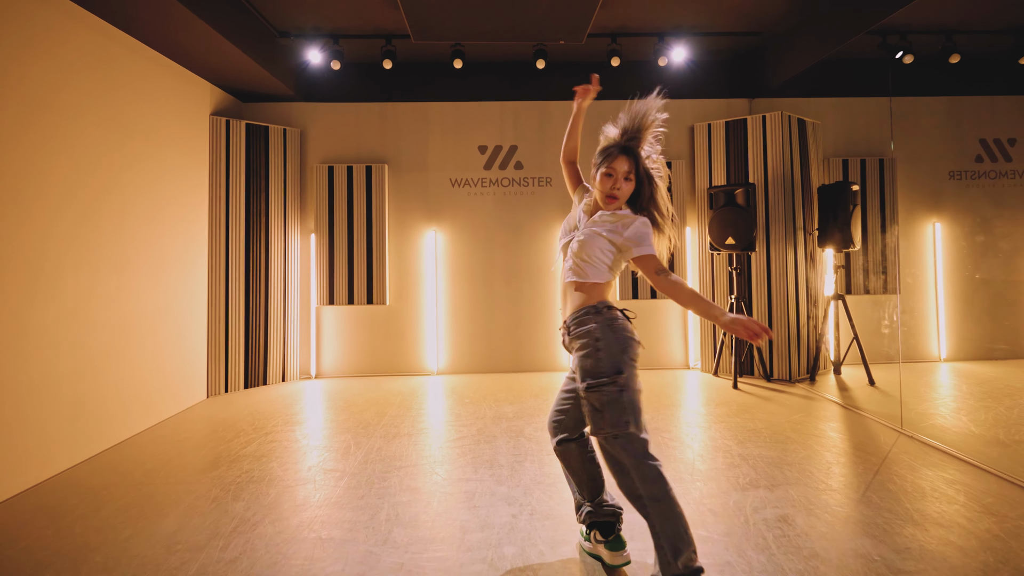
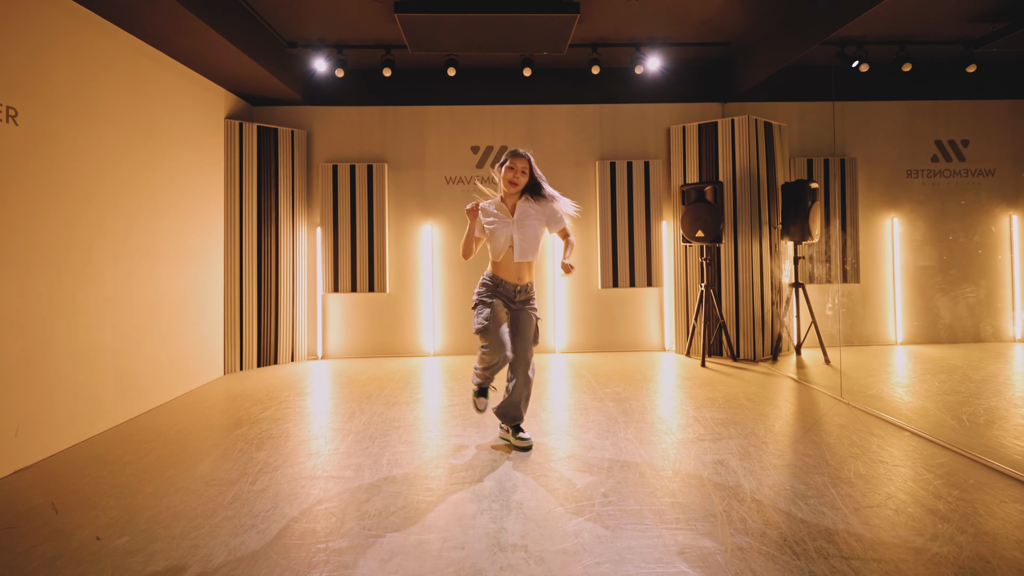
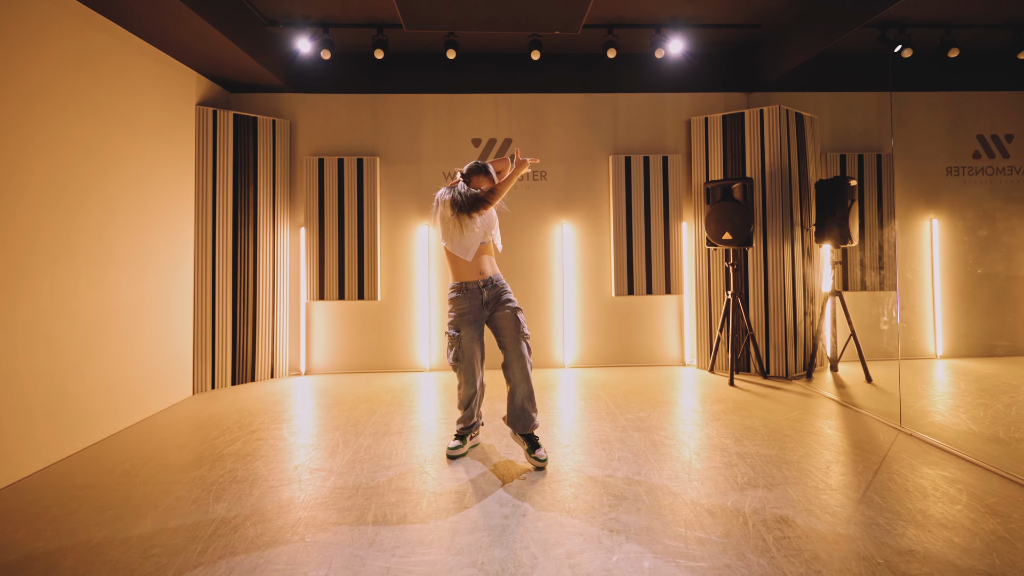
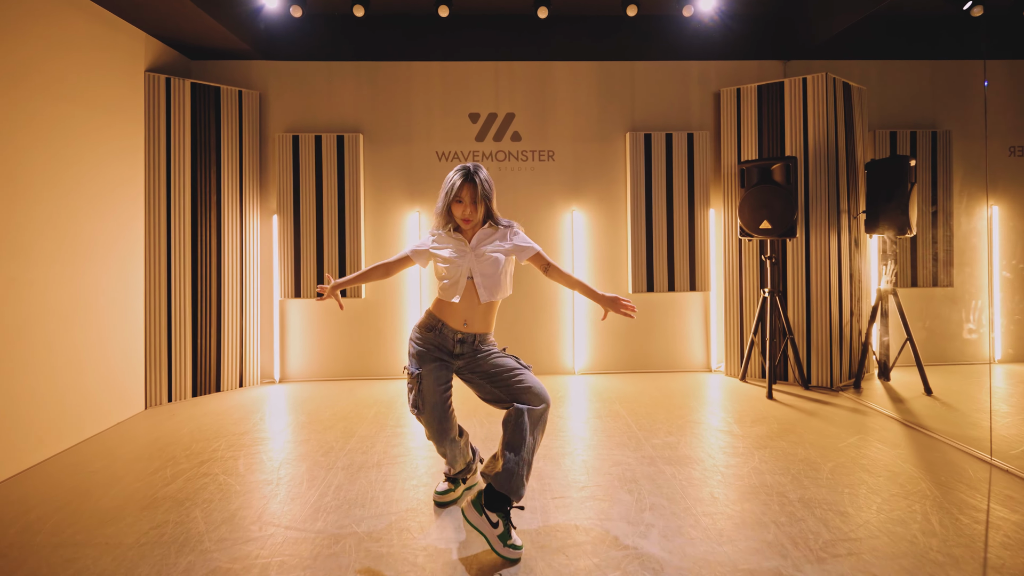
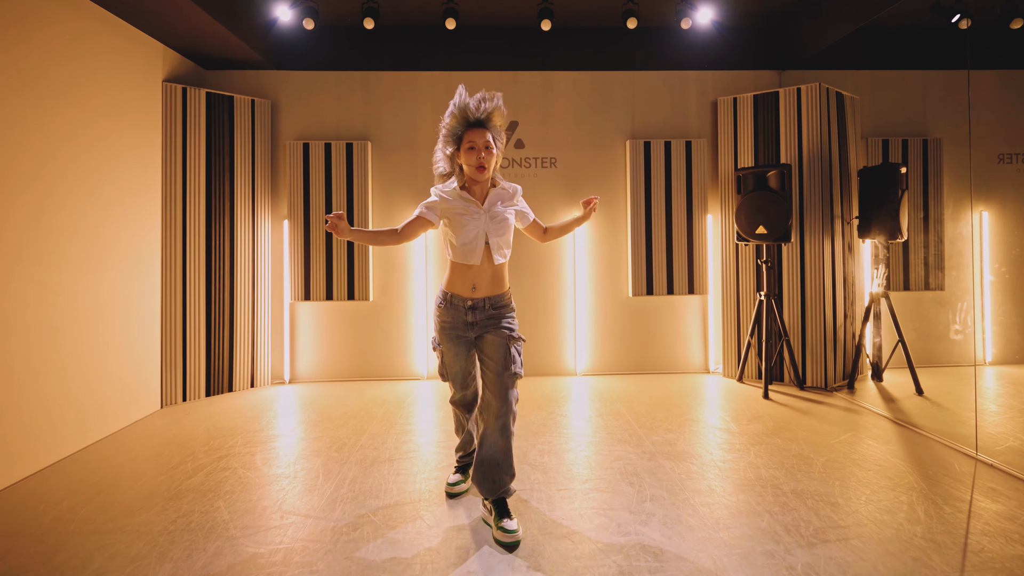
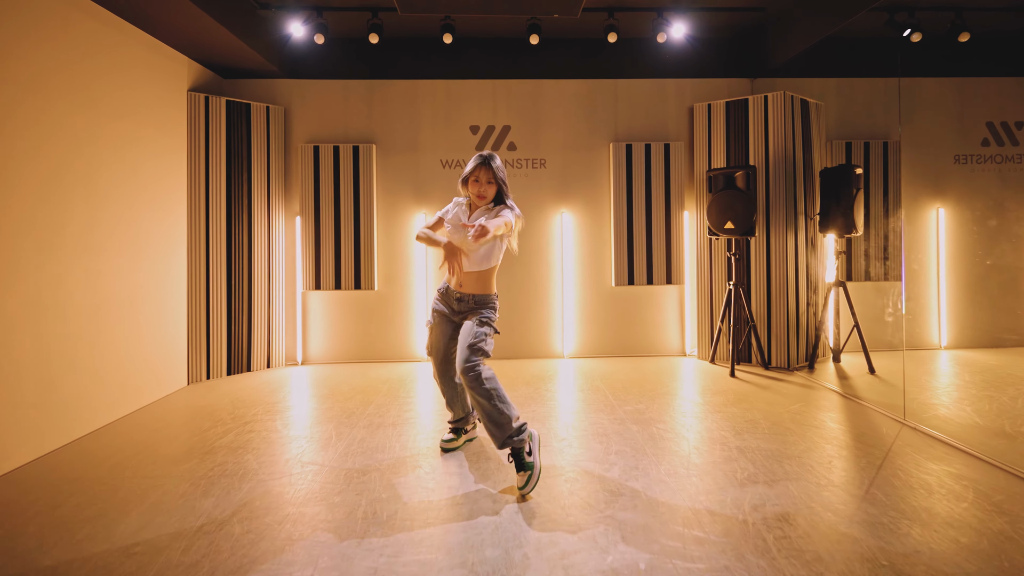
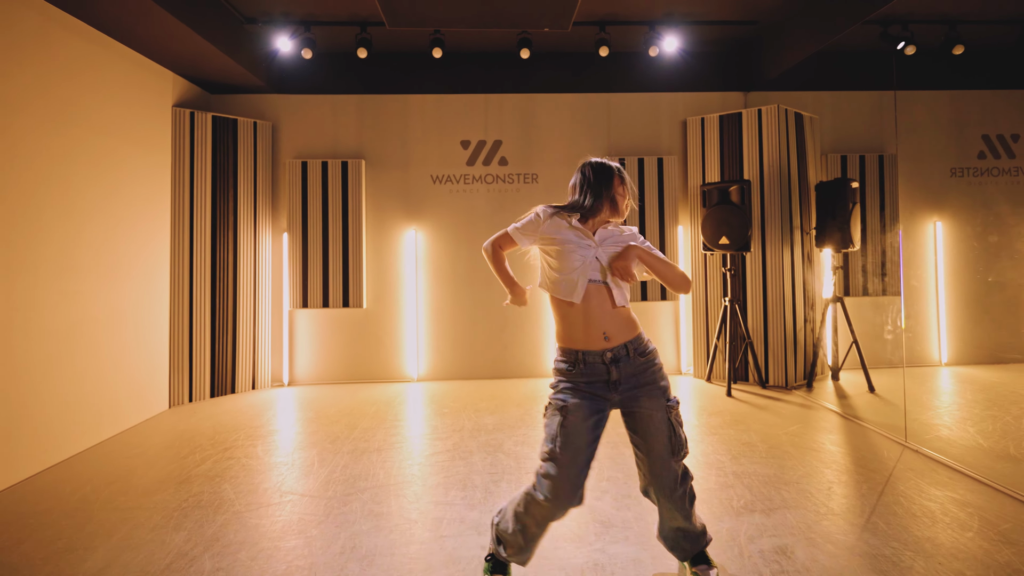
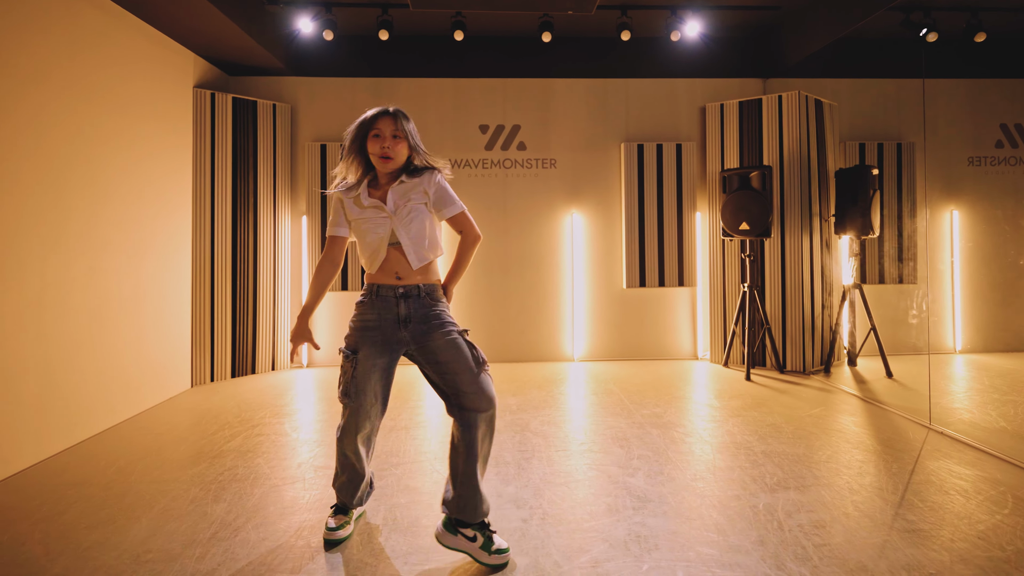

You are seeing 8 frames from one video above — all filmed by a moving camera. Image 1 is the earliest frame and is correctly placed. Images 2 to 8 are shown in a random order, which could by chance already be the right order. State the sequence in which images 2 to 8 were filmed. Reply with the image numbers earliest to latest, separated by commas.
2, 6, 4, 3, 5, 7, 8
